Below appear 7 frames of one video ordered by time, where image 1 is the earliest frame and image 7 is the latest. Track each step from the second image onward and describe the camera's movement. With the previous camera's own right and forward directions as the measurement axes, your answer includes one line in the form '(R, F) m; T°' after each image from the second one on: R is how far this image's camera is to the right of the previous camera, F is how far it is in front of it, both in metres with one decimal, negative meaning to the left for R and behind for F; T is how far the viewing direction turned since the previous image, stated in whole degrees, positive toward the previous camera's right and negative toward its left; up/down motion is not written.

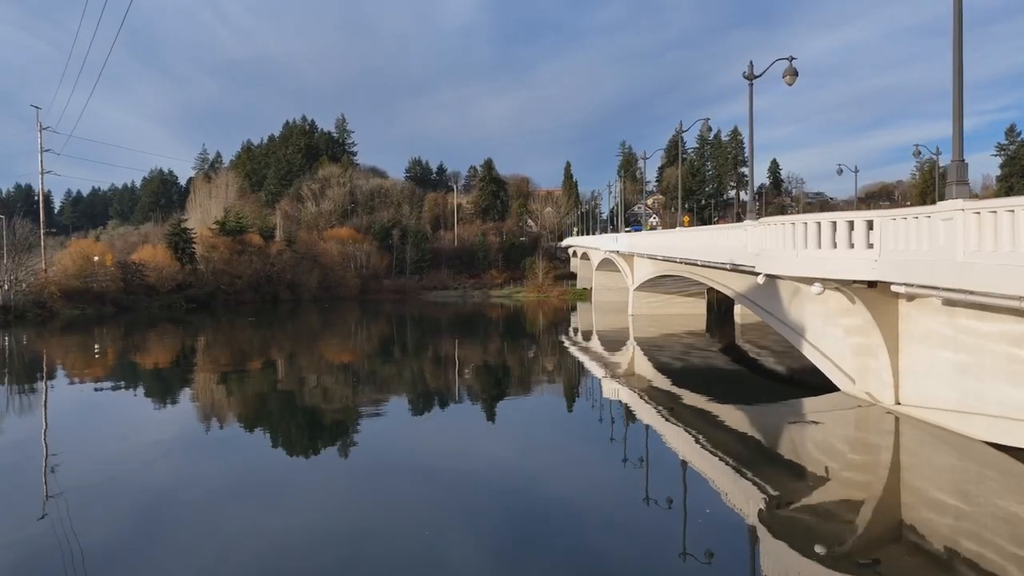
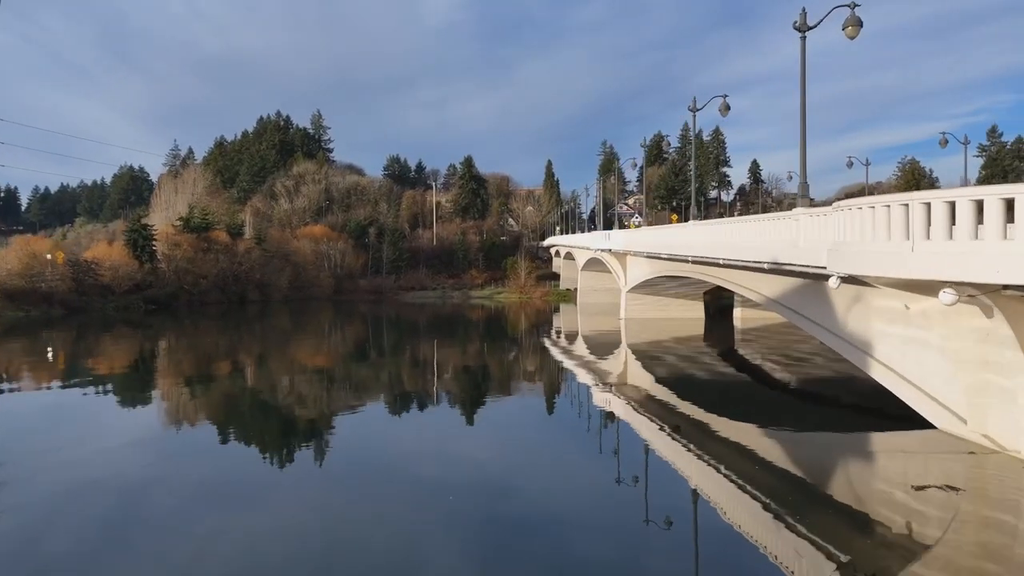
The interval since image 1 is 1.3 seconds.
(-0.1, +1.3) m; +2°
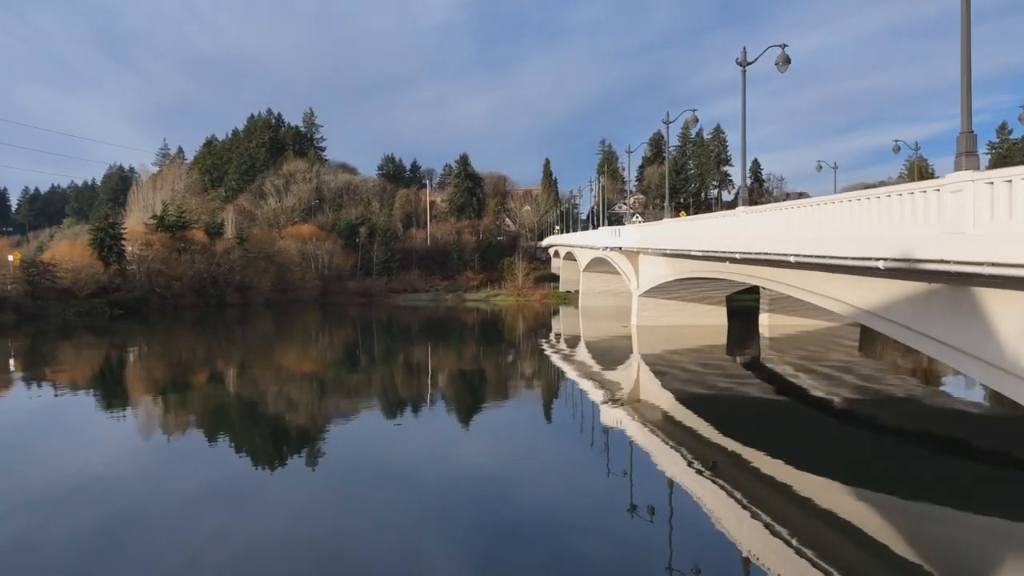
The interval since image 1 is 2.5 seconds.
(0.0, +1.9) m; 0°
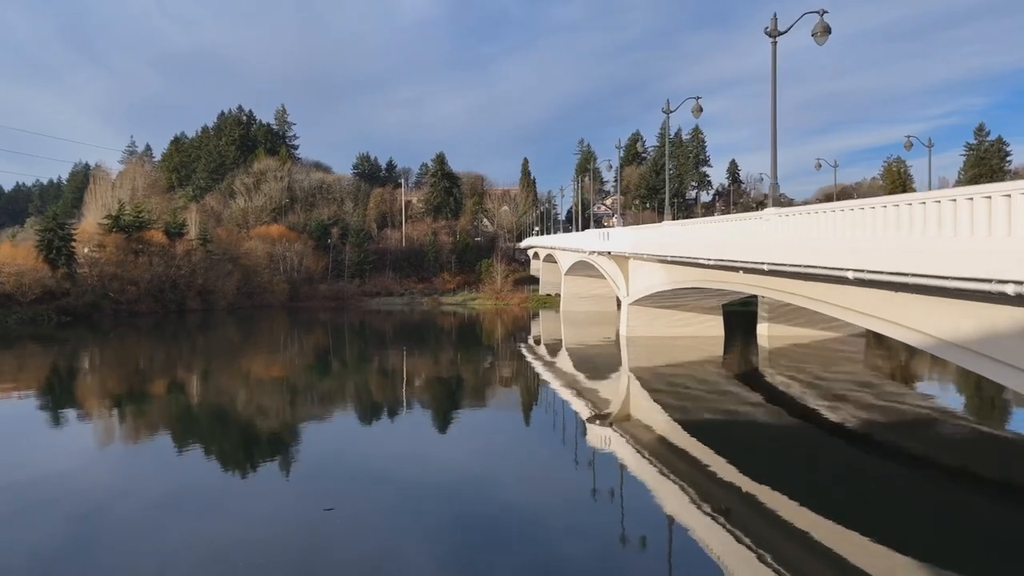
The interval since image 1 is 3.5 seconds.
(0.0, +1.2) m; +2°
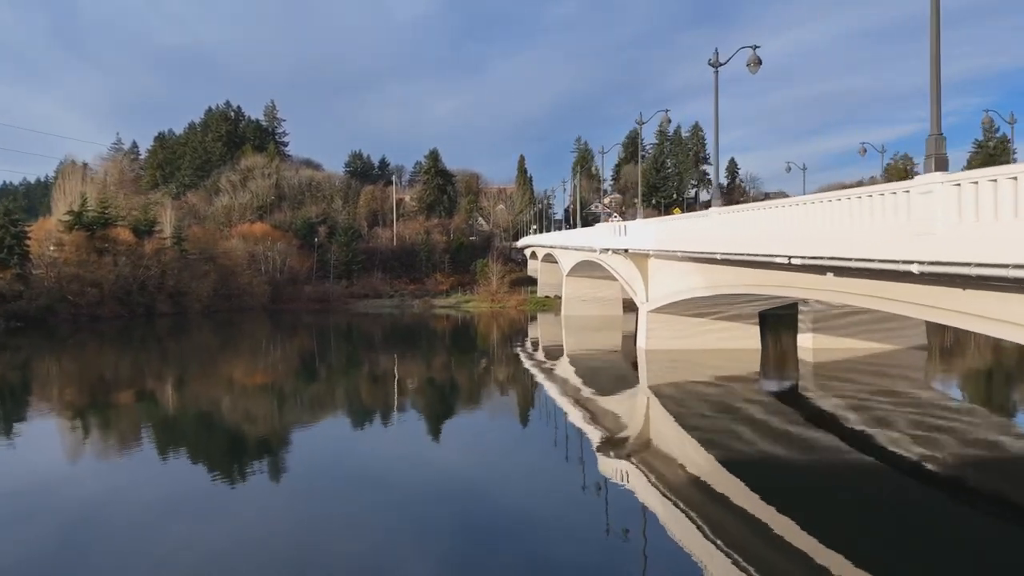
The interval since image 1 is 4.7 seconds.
(-0.1, +2.0) m; 0°
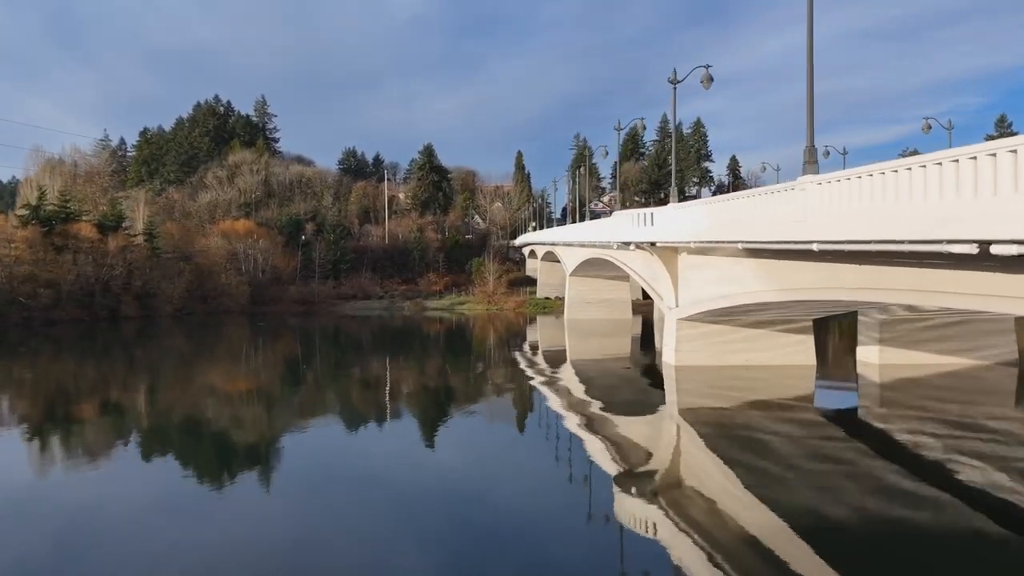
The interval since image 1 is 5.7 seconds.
(0.0, +2.0) m; 0°
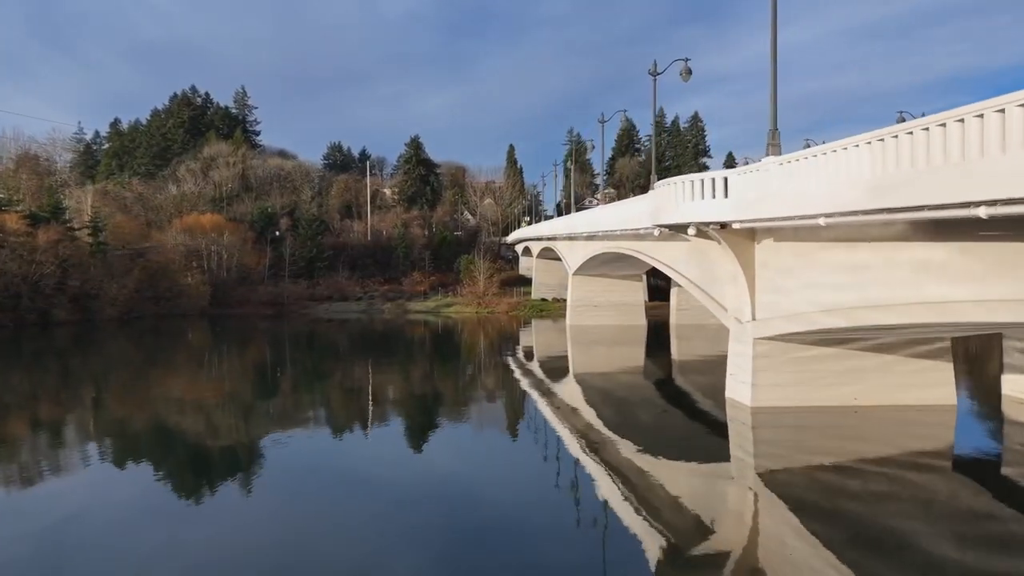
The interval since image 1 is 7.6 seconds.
(-0.1, +2.9) m; +1°
